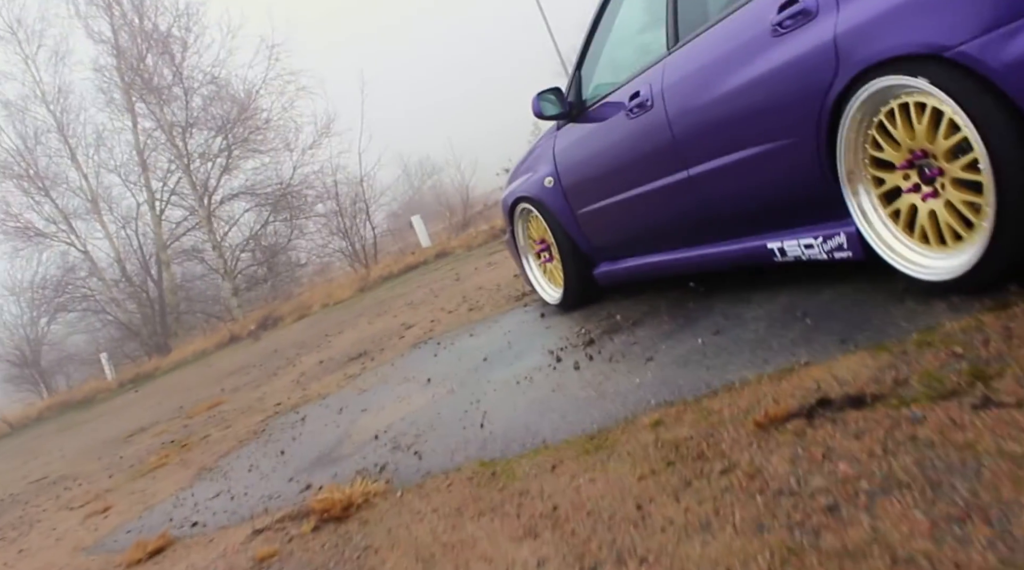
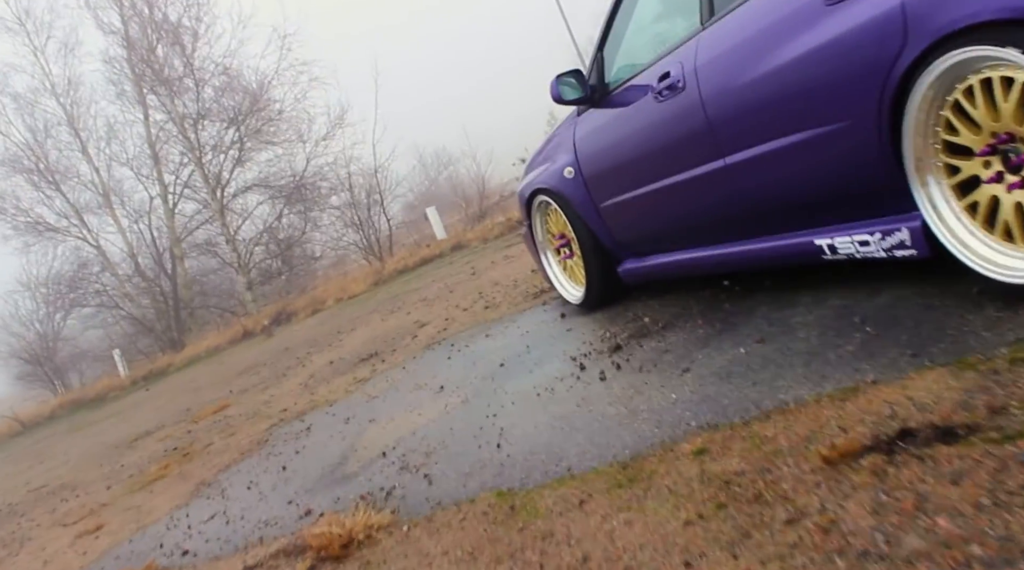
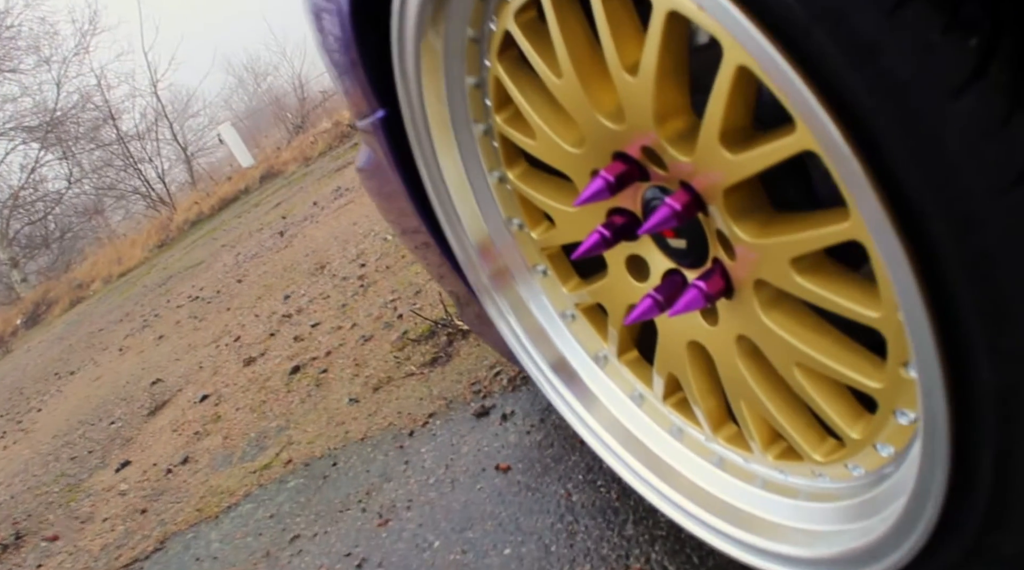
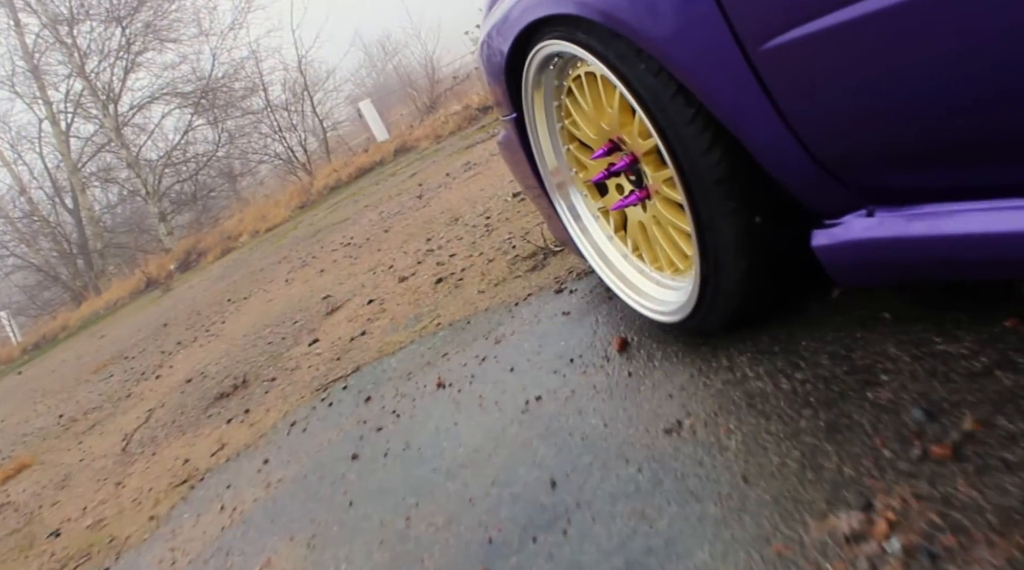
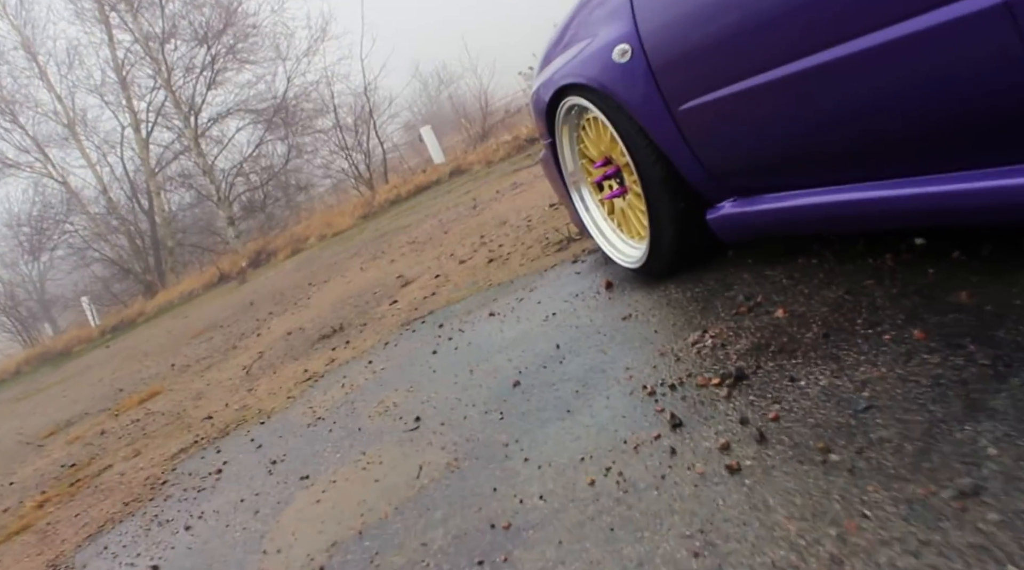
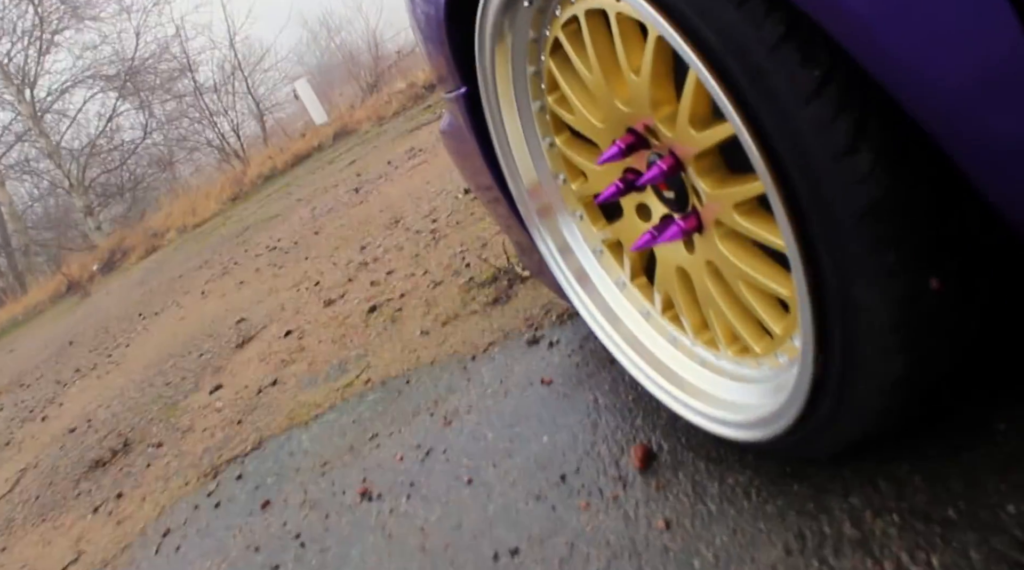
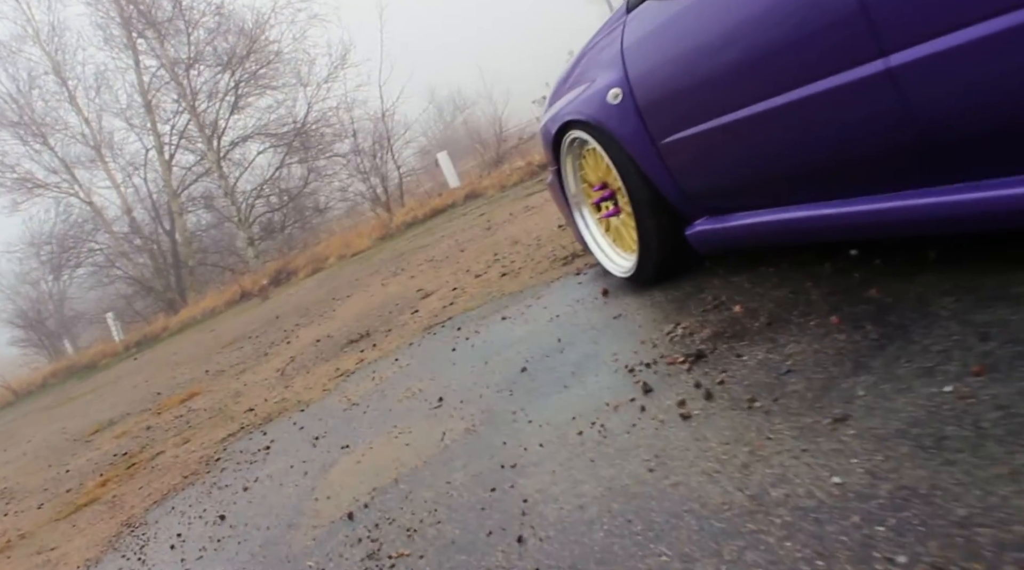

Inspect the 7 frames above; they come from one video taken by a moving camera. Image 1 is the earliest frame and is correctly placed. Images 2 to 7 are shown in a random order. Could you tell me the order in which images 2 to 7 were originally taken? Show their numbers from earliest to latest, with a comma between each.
2, 7, 5, 4, 6, 3
